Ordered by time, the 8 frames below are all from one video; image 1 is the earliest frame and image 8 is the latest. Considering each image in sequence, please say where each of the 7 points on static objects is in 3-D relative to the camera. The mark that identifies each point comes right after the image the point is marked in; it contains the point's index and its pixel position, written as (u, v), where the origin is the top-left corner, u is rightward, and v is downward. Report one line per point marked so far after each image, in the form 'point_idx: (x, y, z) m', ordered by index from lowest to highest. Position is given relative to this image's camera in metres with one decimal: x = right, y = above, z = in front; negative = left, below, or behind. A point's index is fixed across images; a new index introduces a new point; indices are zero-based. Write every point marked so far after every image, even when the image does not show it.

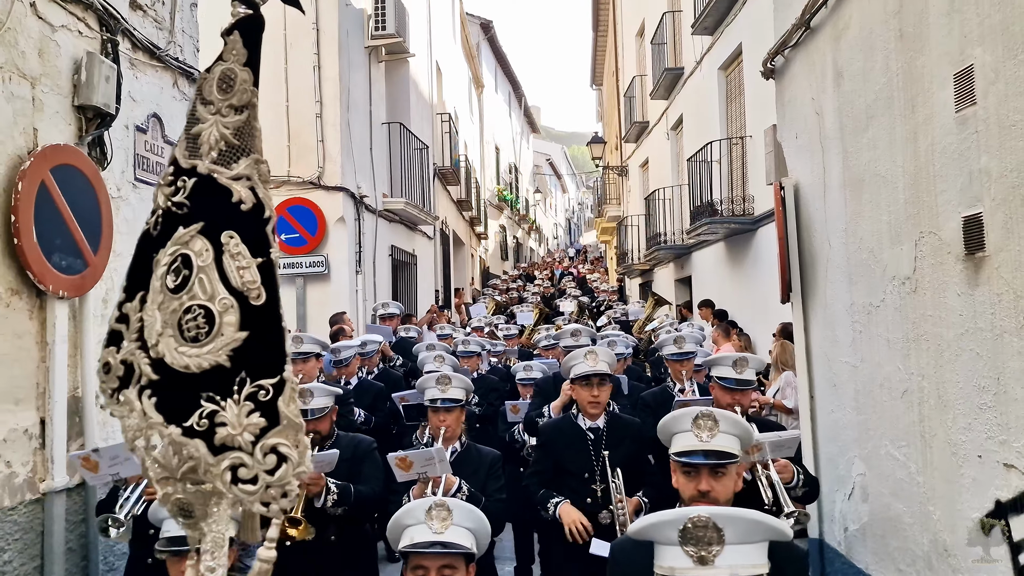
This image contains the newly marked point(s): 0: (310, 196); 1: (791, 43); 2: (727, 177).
0: (-2.6, +1.2, +10.4) m
1: (+1.9, +1.7, +5.6) m
2: (+3.5, +1.8, +13.3) m
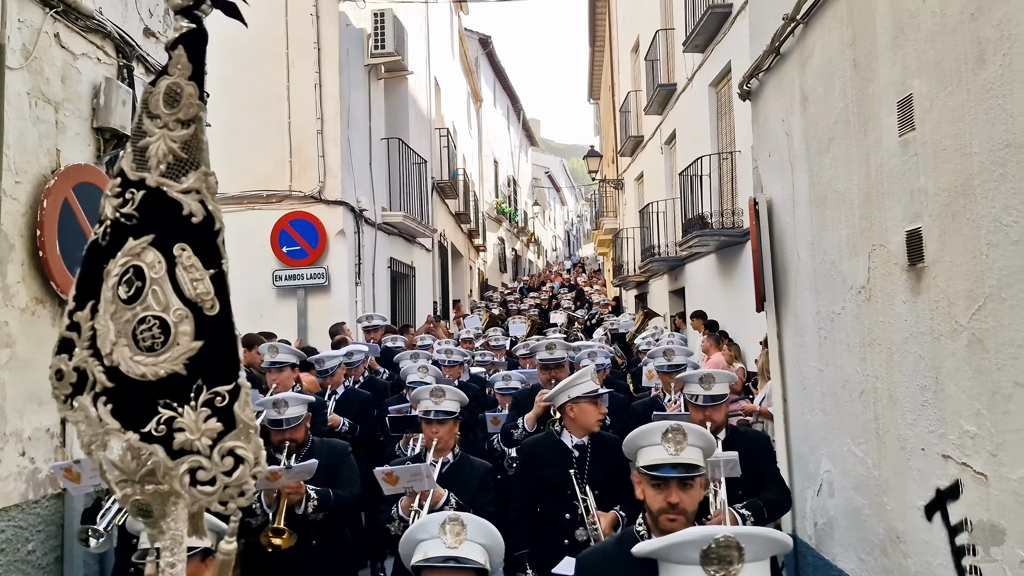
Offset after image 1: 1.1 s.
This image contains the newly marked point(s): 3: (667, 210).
0: (-2.6, +1.0, +10.7) m
1: (+1.9, +1.6, +6.0) m
2: (+3.5, +1.6, +13.7) m
3: (+3.4, +1.7, +17.5) m
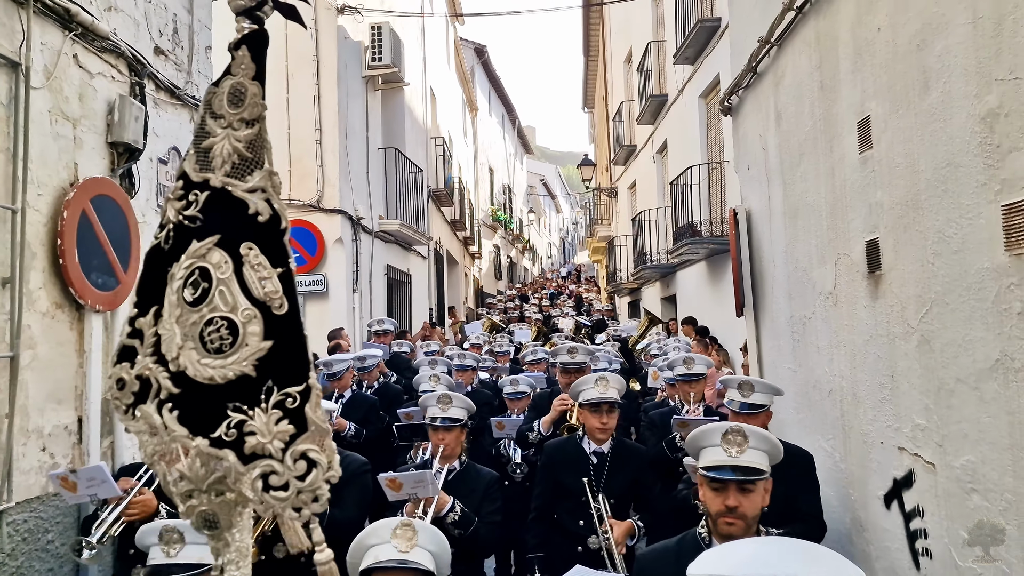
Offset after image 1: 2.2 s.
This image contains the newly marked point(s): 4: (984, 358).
0: (-2.7, +0.9, +11.0) m
1: (+1.8, +1.6, +6.3) m
2: (+3.4, +1.5, +14.0) m
3: (+3.2, +1.5, +17.9) m
4: (+1.8, -0.3, +3.1) m
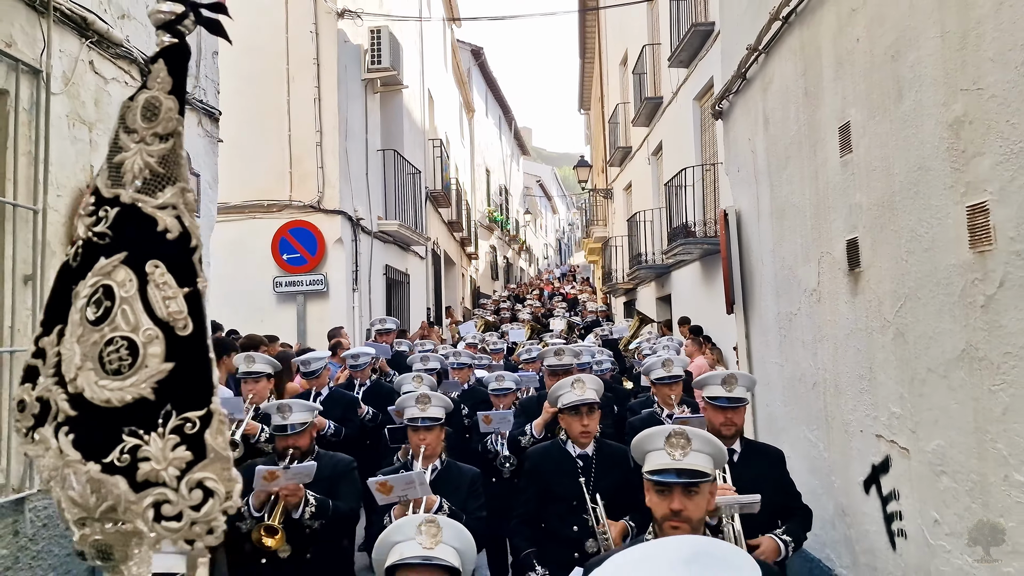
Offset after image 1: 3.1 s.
0: (-2.8, +1.0, +11.2) m
1: (+1.8, +1.6, +6.6) m
2: (+3.3, +1.5, +14.3) m
3: (+3.2, +1.5, +18.1) m
4: (+1.8, -0.2, +3.3) m
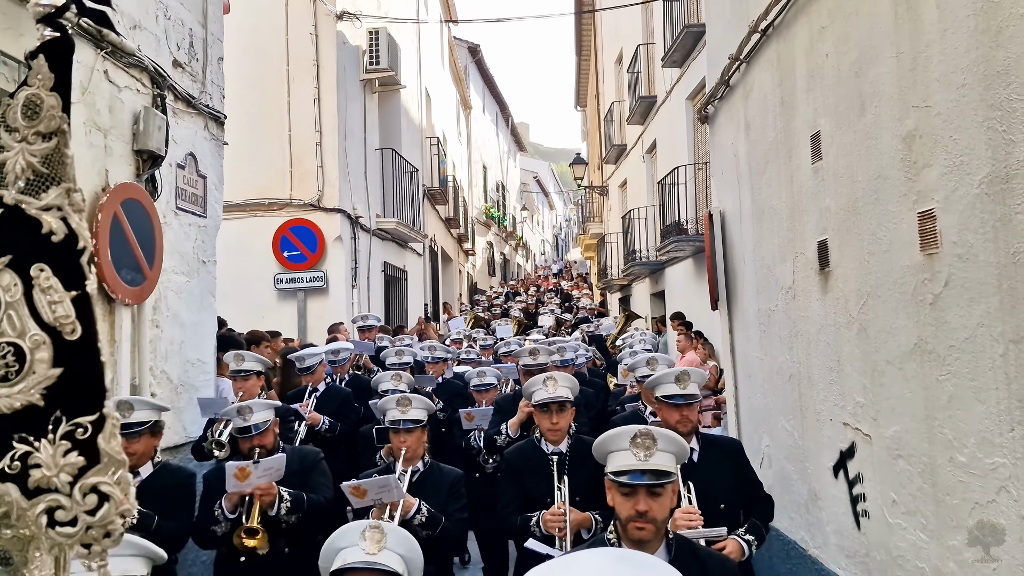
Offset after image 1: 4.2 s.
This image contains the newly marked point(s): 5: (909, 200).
0: (-2.8, +1.0, +11.5) m
1: (+1.7, +1.6, +6.9) m
2: (+3.2, +1.6, +14.6) m
3: (+3.1, +1.6, +18.4) m
4: (+1.8, -0.2, +3.6) m
5: (+1.7, +0.4, +3.5) m
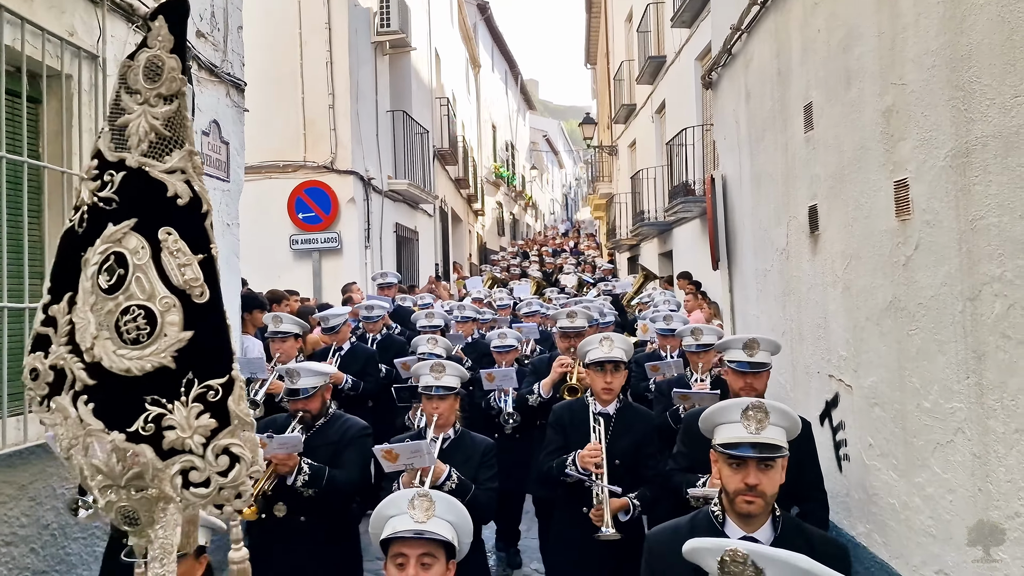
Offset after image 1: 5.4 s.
0: (-2.7, +1.6, +11.9) m
1: (+1.8, +1.9, +7.1) m
2: (+3.4, +2.3, +14.8) m
3: (+3.3, +2.5, +18.6) m
4: (+1.8, -0.1, +4.0) m
5: (+1.8, +0.6, +3.8) m
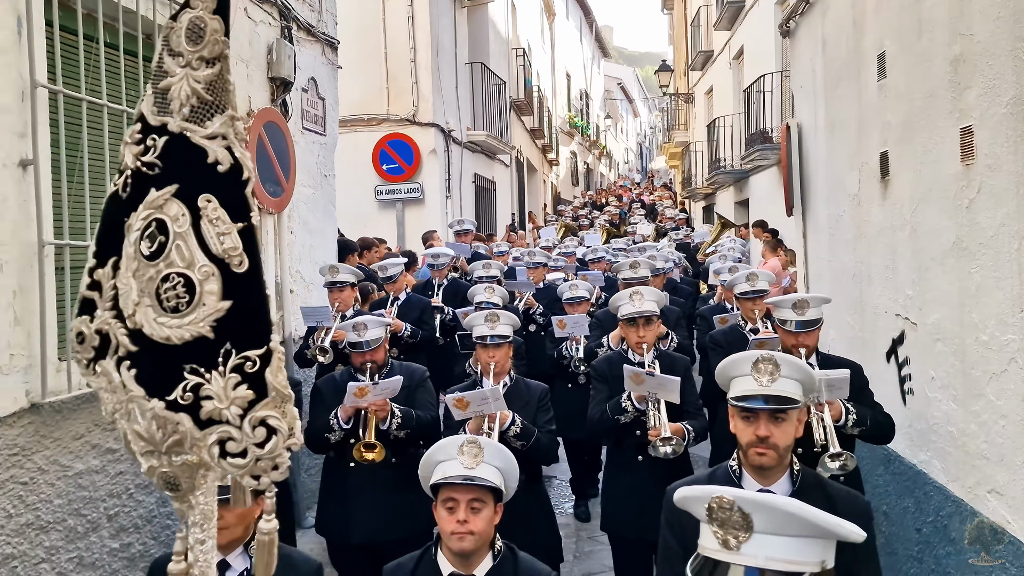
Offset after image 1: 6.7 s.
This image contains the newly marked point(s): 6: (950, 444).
0: (-1.5, +2.4, +12.4) m
1: (+2.5, +2.4, +7.2) m
2: (+4.8, +3.2, +14.7) m
3: (+5.0, +3.7, +18.5) m
4: (+2.2, +0.2, +4.2) m
5: (+2.2, +0.9, +4.0) m
6: (+2.3, -0.8, +4.3) m
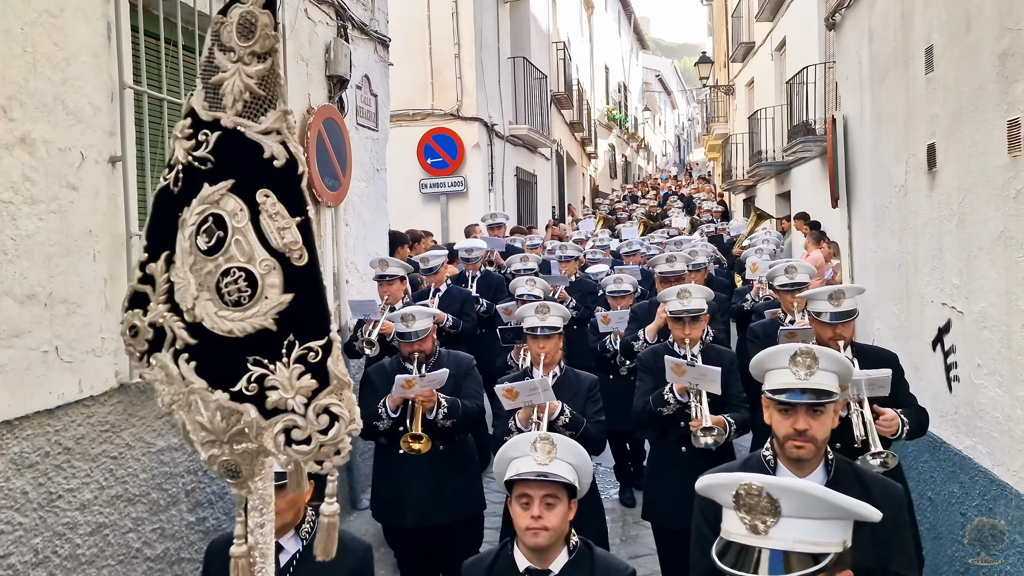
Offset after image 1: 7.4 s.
0: (-0.9, +2.5, +12.6) m
1: (+3.0, +2.5, +7.3) m
2: (+5.6, +3.4, +14.6) m
3: (+6.0, +3.9, +18.4) m
4: (+2.5, +0.3, +4.3) m
5: (+2.5, +0.9, +4.1) m
6: (+2.6, -0.8, +4.4) m
